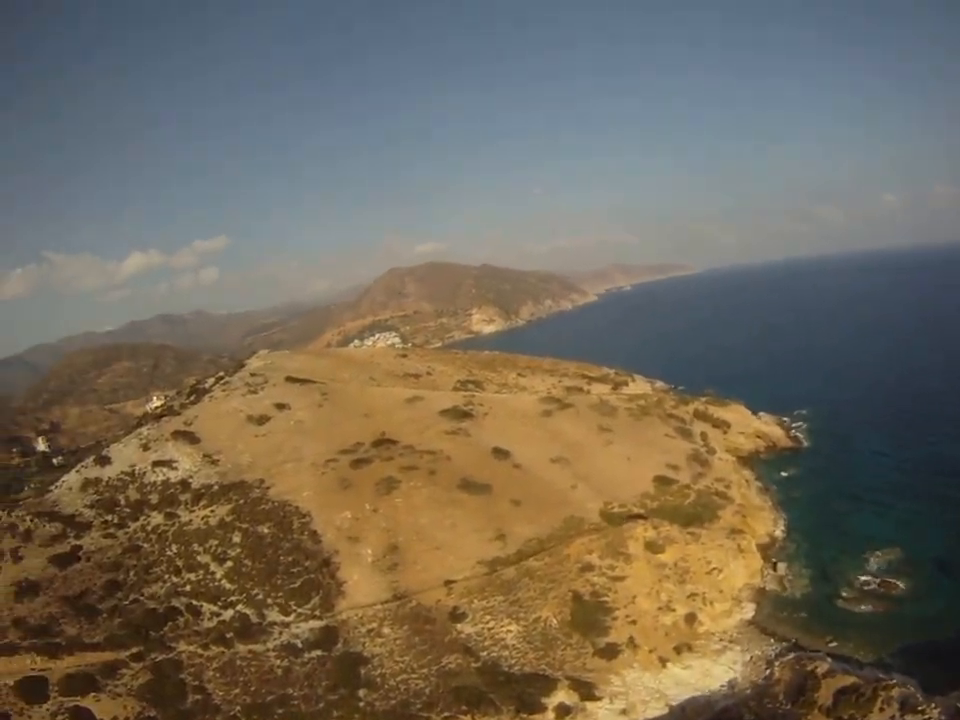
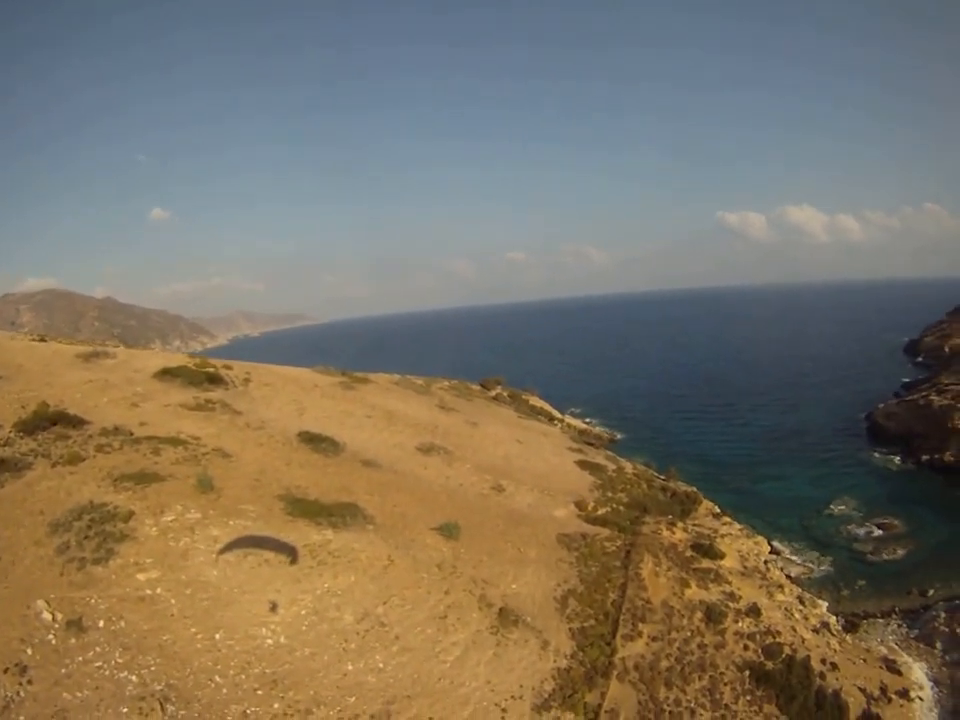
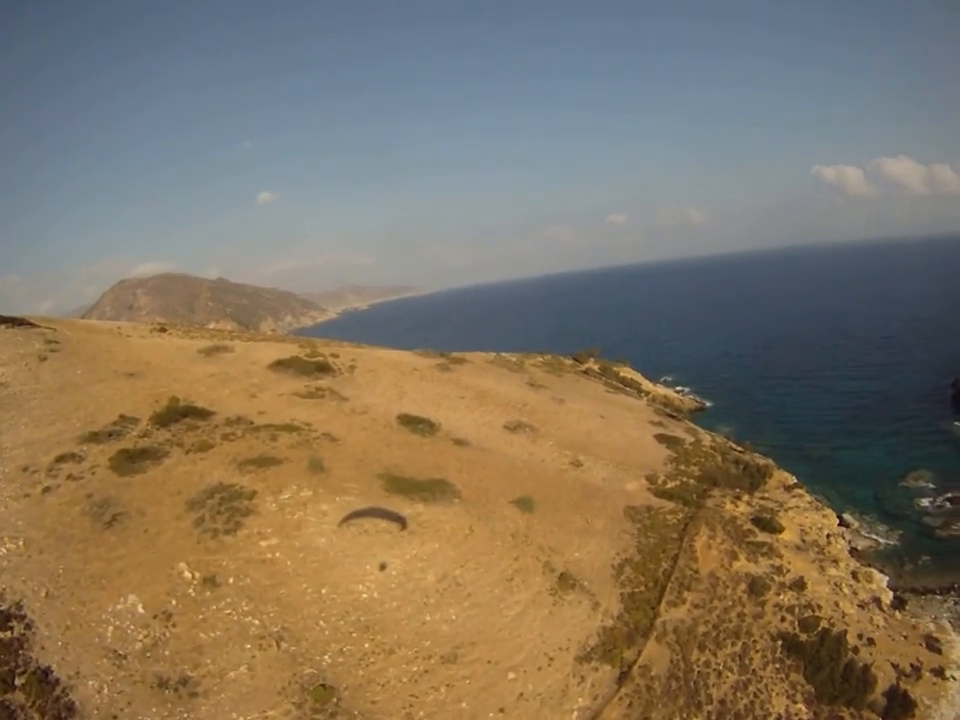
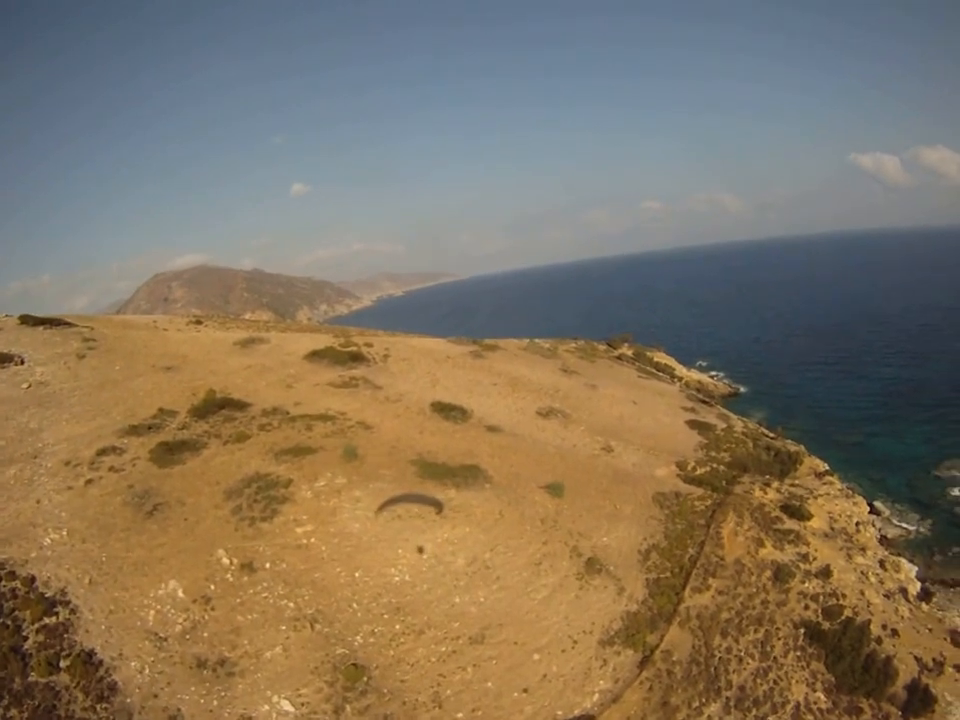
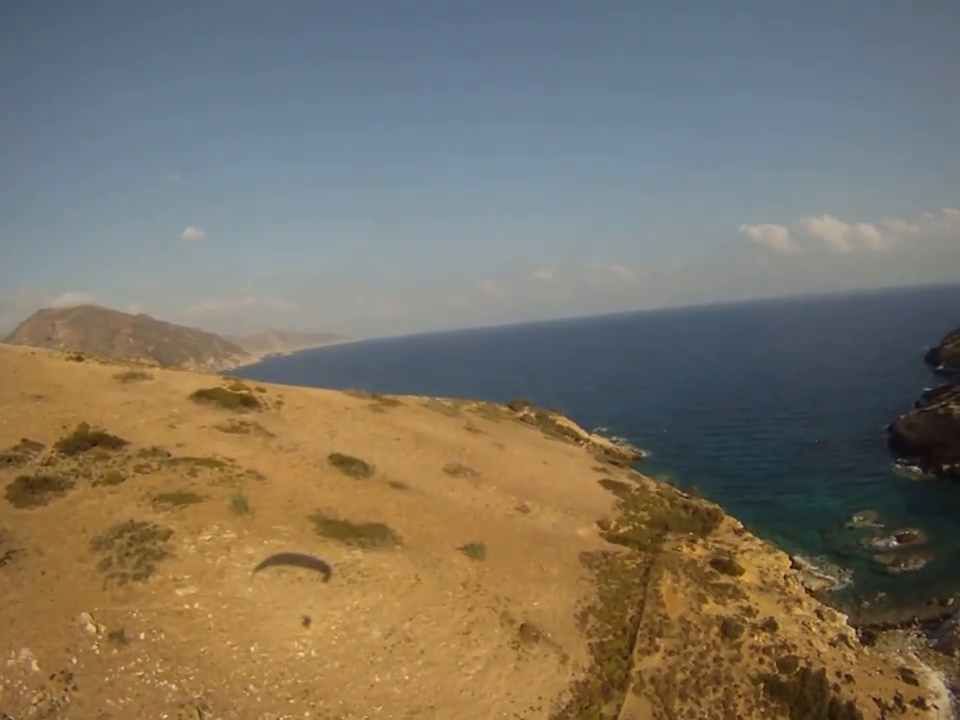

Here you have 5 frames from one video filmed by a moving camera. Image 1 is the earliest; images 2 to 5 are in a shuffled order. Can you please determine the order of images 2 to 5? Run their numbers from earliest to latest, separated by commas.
4, 3, 5, 2
